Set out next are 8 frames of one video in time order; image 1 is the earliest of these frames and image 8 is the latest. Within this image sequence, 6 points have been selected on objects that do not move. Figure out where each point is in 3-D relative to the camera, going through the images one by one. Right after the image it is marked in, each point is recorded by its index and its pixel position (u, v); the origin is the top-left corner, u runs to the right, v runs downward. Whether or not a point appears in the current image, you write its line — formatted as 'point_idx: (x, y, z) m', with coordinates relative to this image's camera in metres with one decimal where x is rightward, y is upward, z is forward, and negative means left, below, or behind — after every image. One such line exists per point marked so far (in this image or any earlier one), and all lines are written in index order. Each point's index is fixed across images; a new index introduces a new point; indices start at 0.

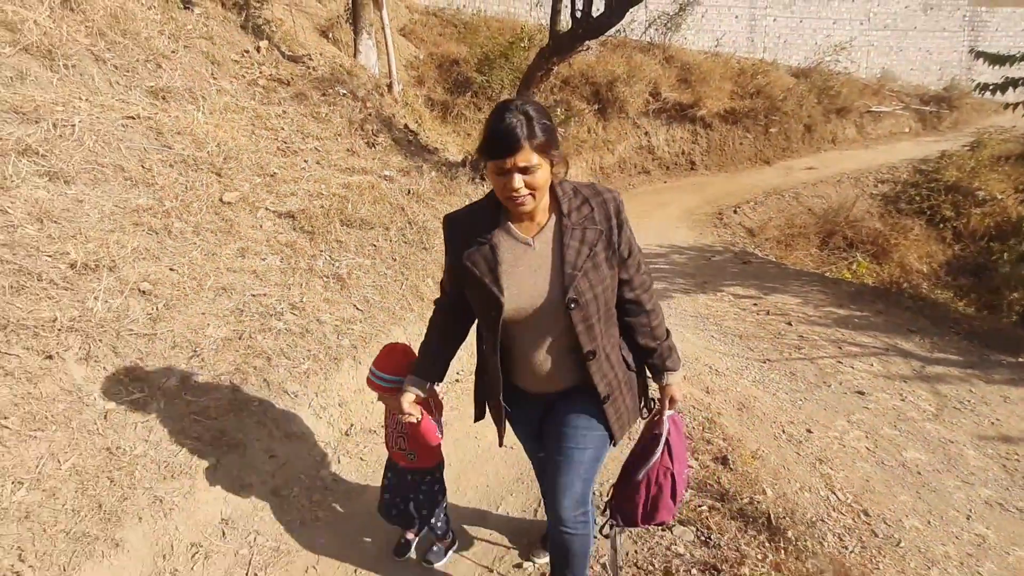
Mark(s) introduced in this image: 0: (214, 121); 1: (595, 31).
0: (-2.8, +1.5, +4.8) m
1: (+0.9, +2.9, +6.0) m
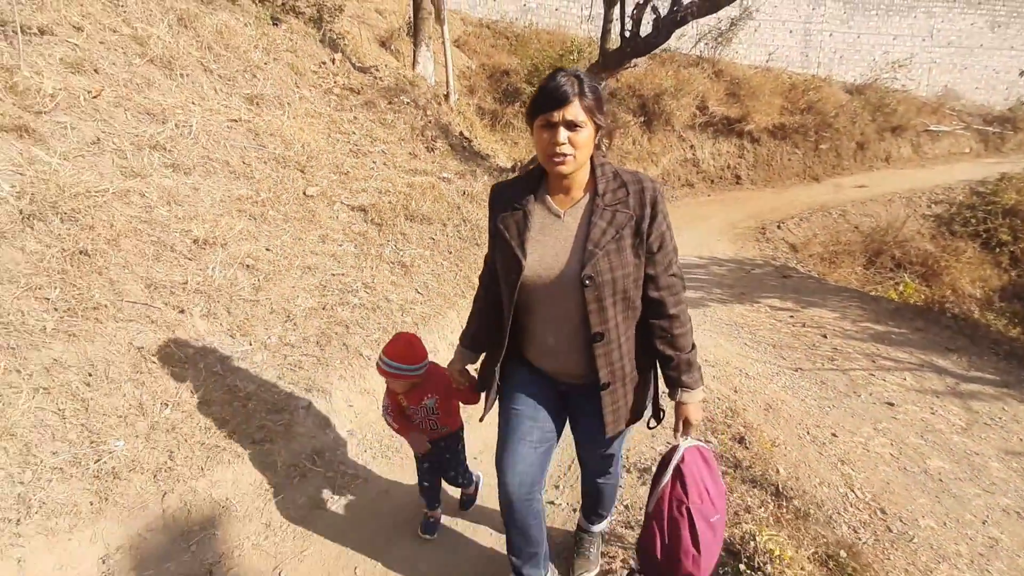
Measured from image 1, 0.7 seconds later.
0: (-2.2, +1.7, +5.5) m
1: (+1.6, +2.9, +6.4) m
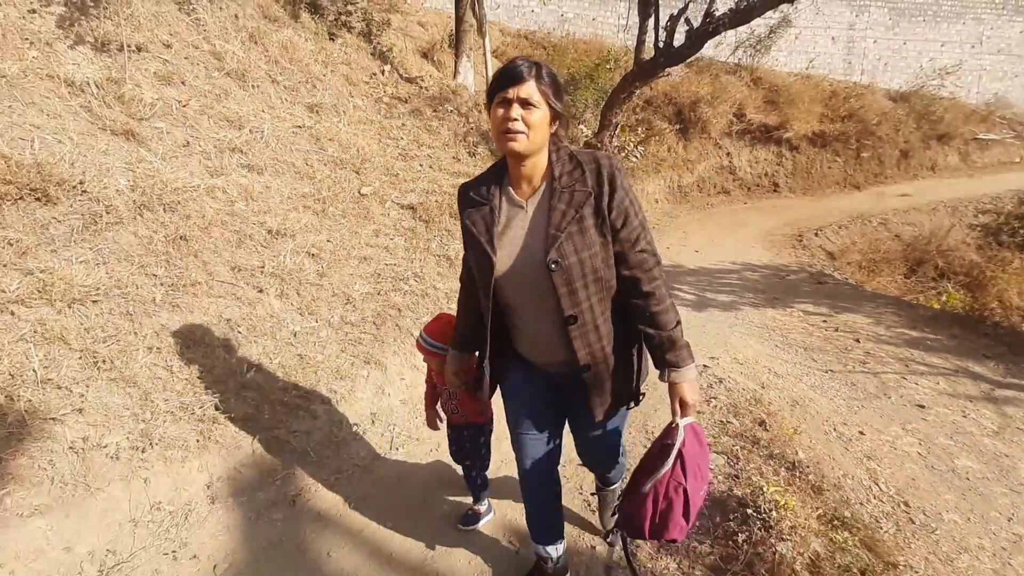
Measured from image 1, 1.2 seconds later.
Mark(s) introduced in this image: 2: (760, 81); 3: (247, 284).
0: (-1.8, +1.8, +6.0) m
1: (+2.1, +2.9, +6.7) m
2: (+5.0, +4.1, +10.4) m
3: (-1.8, 0.0, +3.5) m
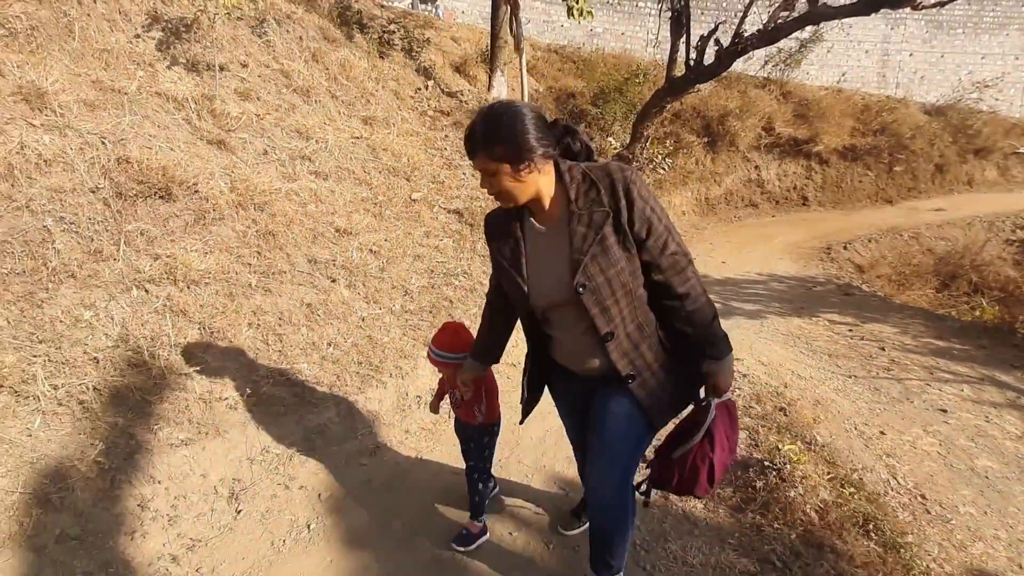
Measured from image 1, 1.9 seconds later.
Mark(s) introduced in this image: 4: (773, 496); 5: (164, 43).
0: (-1.3, +1.8, +6.5) m
1: (+2.6, +2.9, +7.1) m
2: (+5.7, +3.9, +10.6) m
3: (-1.5, +0.1, +4.0) m
4: (+1.2, -1.0, +2.5) m
5: (-3.4, +2.4, +5.1) m
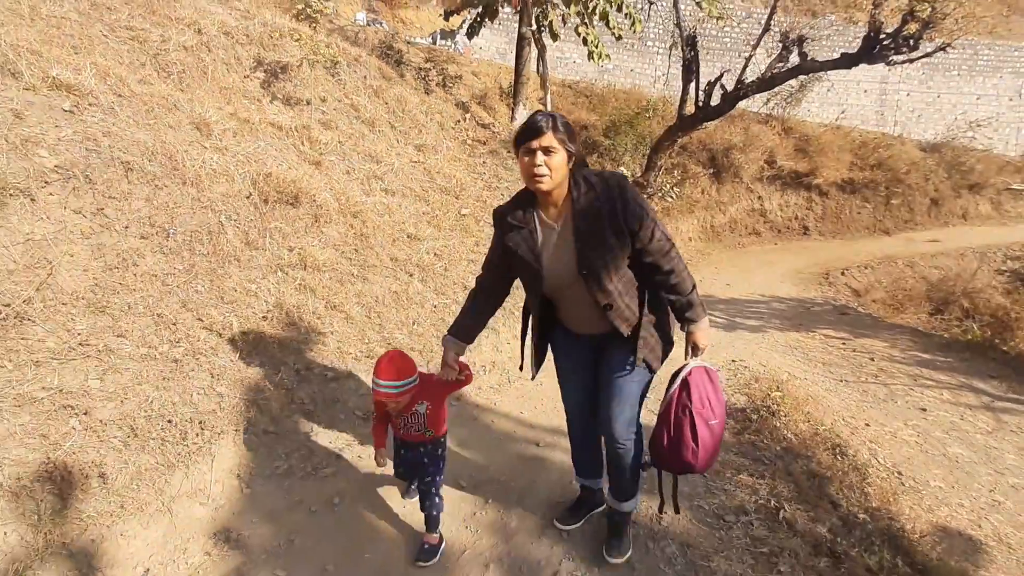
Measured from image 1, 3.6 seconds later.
0: (-0.9, +1.8, +7.6) m
1: (+3.1, +2.7, +8.2) m
2: (+6.3, +3.5, +11.7) m
3: (-1.0, +0.2, +5.0) m
4: (+1.6, -0.9, +3.4) m
5: (-2.9, +2.4, +6.2) m
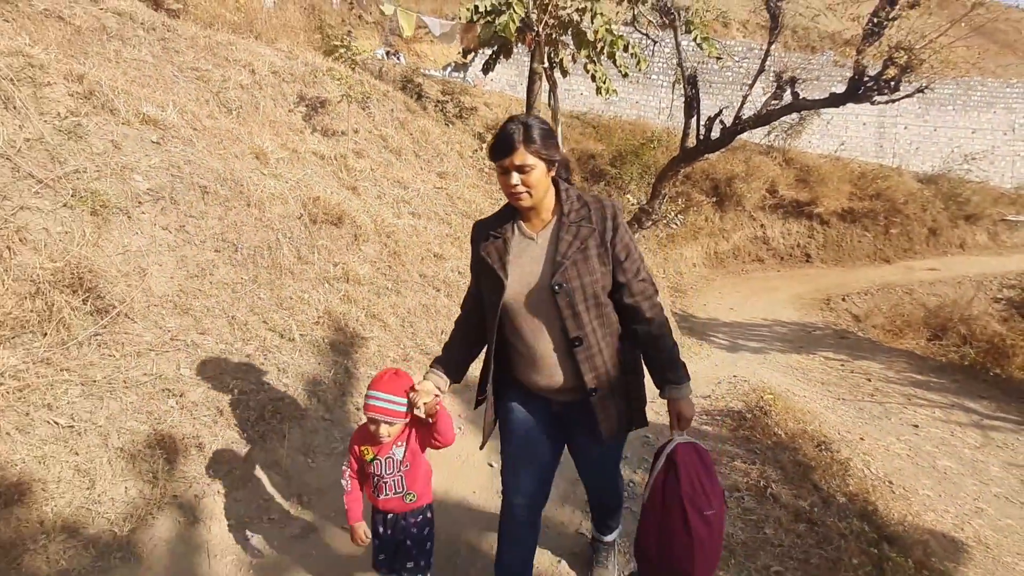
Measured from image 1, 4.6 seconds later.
0: (-0.6, +1.5, +8.2) m
1: (+3.3, +2.4, +8.8) m
2: (+6.5, +2.9, +12.3) m
3: (-0.8, 0.0, +5.5) m
4: (+1.8, -1.0, +3.8) m
5: (-2.7, +2.2, +6.8) m
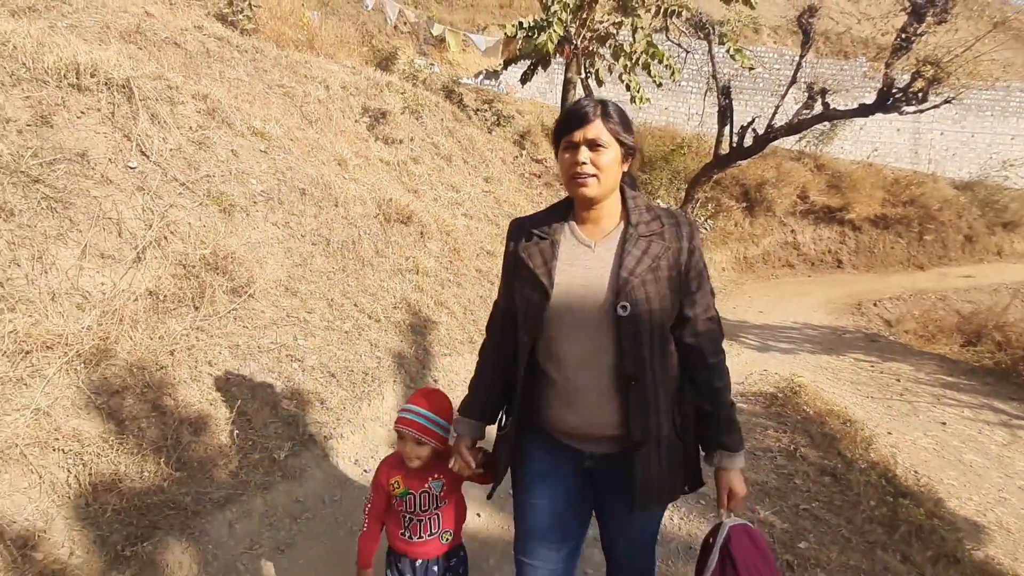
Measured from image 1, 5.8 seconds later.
0: (0.0, +1.5, +8.8) m
1: (+4.1, +2.3, +9.2) m
2: (+7.4, +2.8, +12.6) m
3: (-0.3, +0.1, +6.1) m
4: (+2.2, -0.9, +4.3) m
5: (-2.0, +2.3, +7.5) m
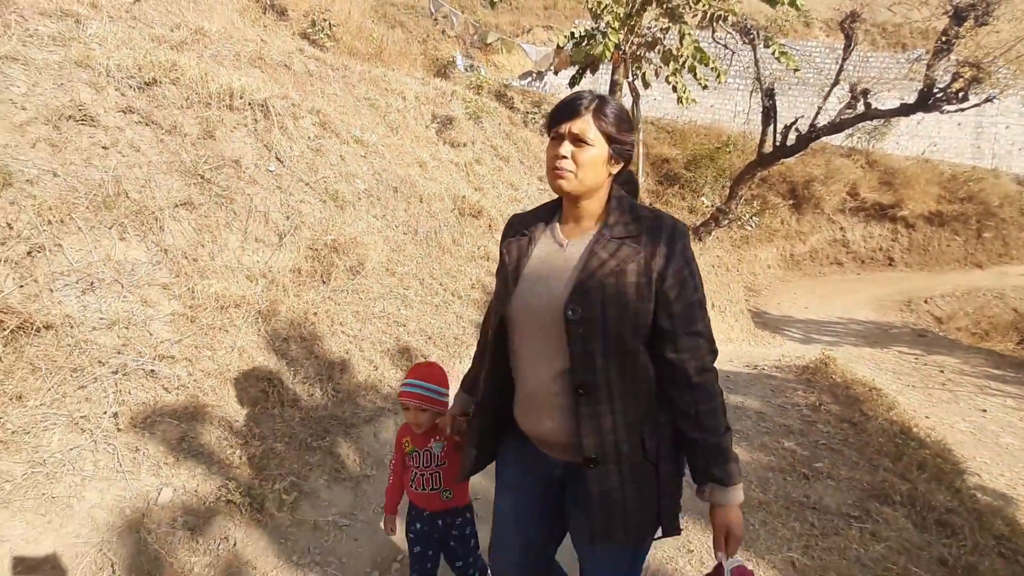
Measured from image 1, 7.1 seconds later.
0: (+1.0, +1.7, +9.5) m
1: (+5.0, +2.5, +9.6) m
2: (+8.7, +3.0, +12.8) m
3: (+0.4, +0.3, +6.9) m
4: (+2.8, -0.8, +4.9) m
5: (-1.2, +2.5, +8.4) m
